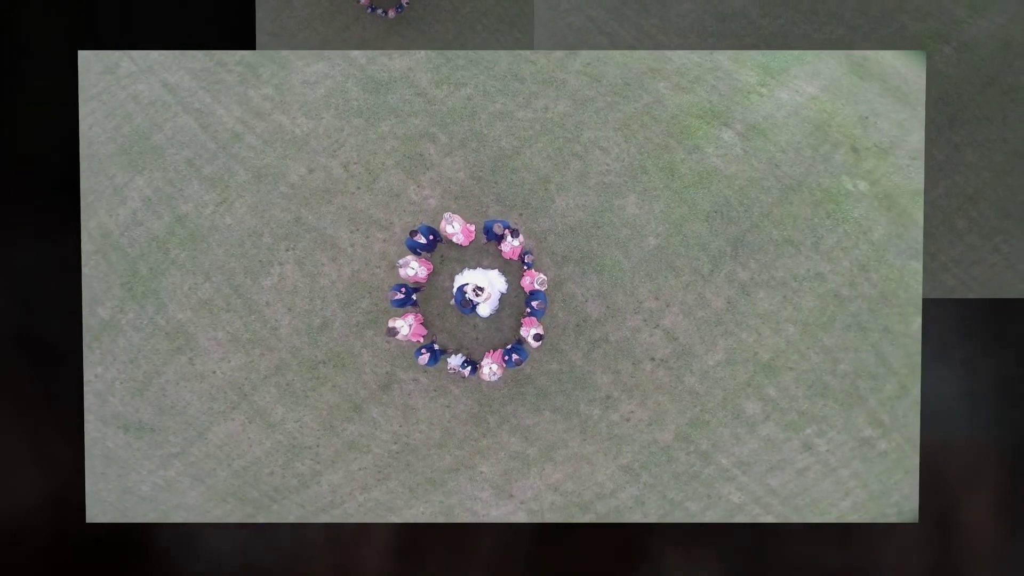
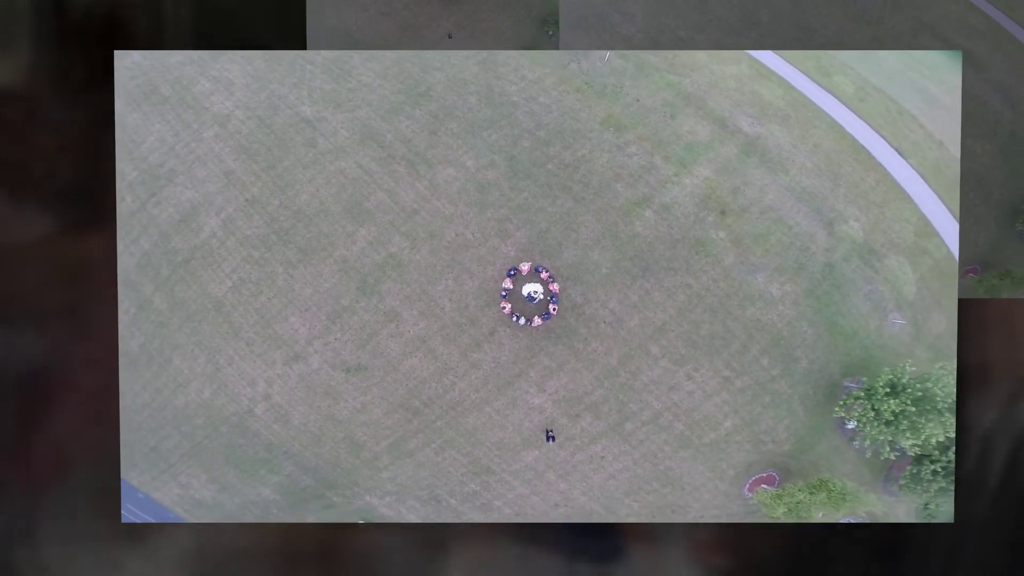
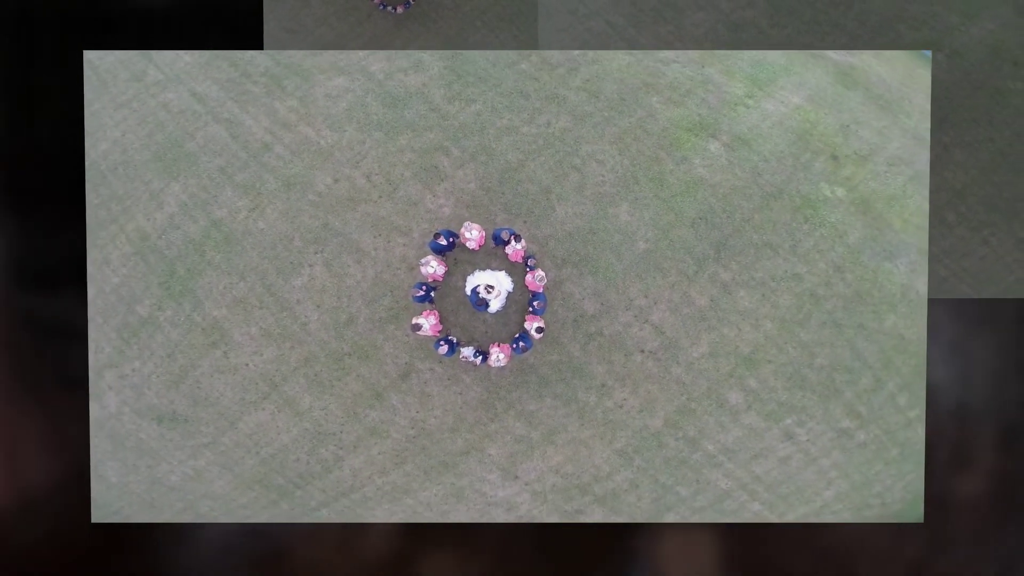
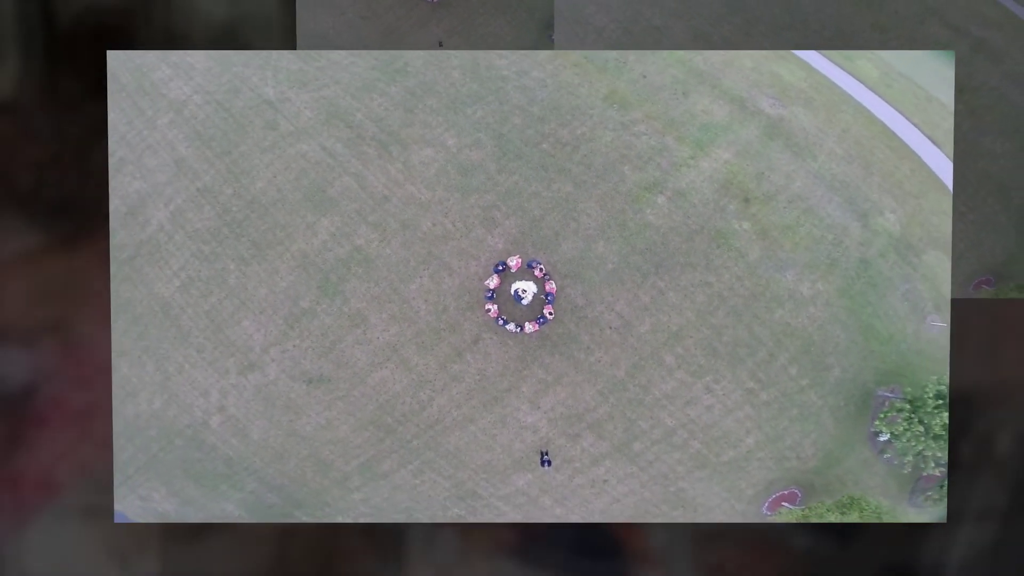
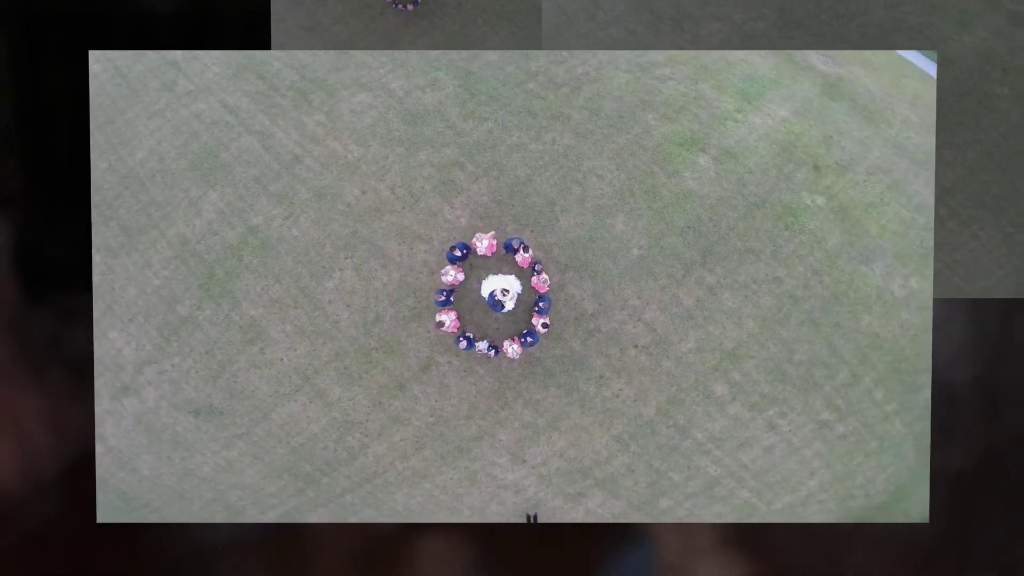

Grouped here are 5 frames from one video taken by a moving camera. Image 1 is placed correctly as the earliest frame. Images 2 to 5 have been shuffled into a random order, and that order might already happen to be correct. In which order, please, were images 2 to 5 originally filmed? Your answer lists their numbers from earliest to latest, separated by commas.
3, 5, 4, 2
